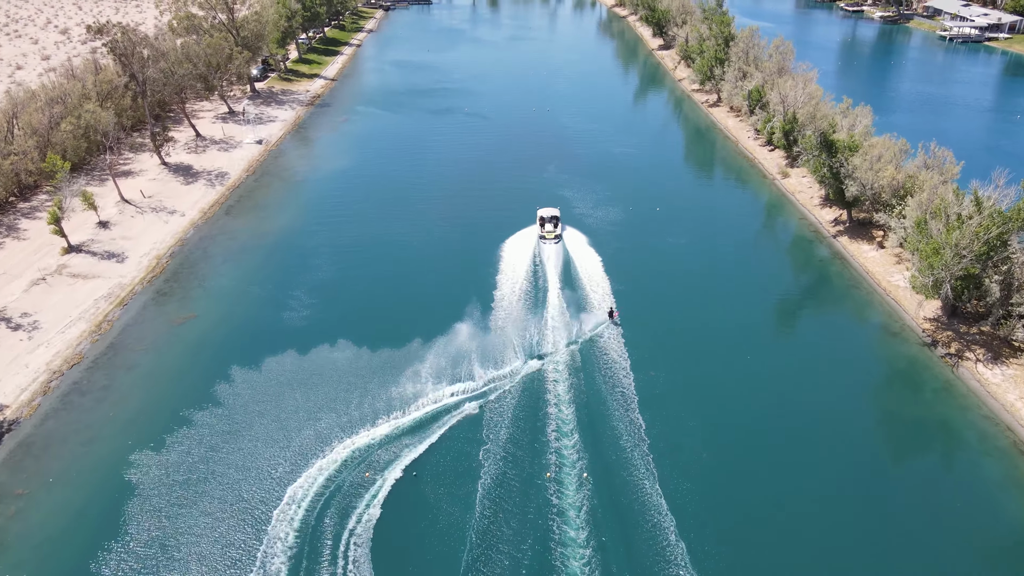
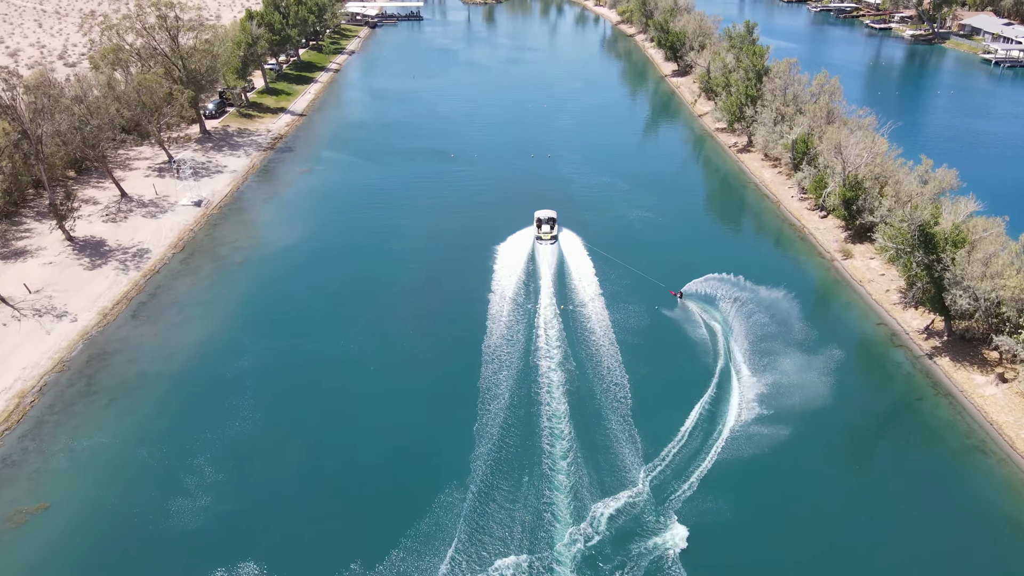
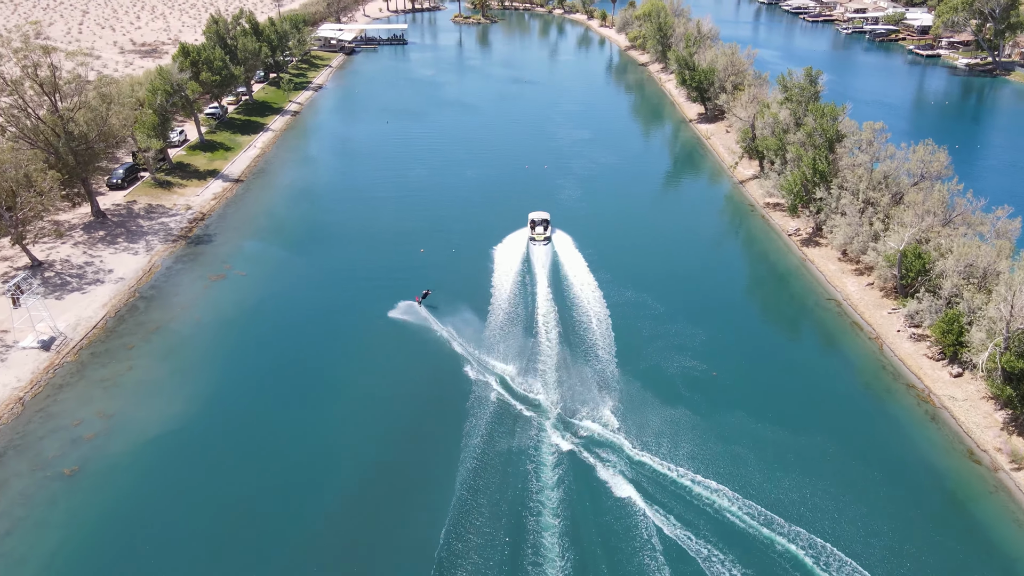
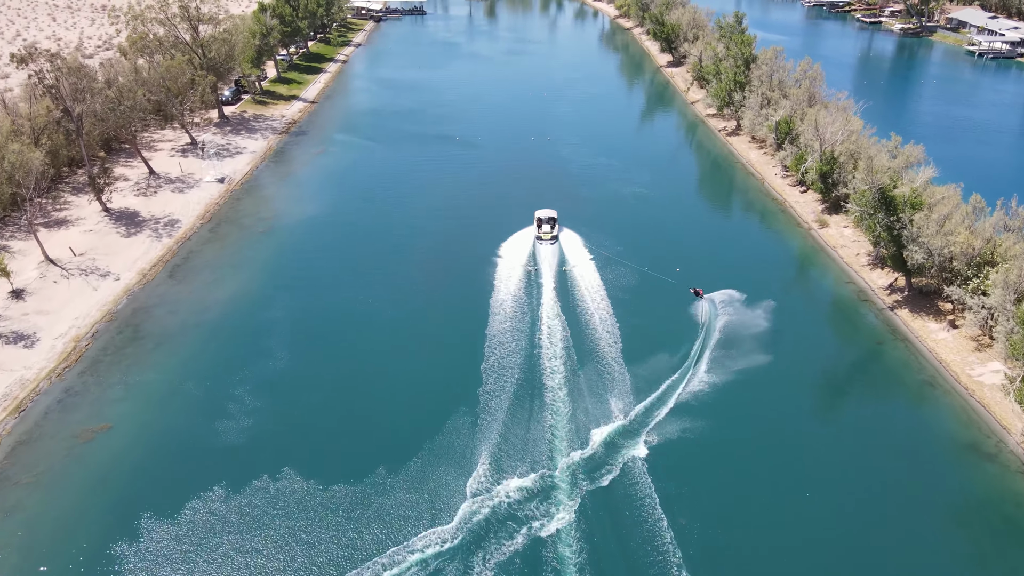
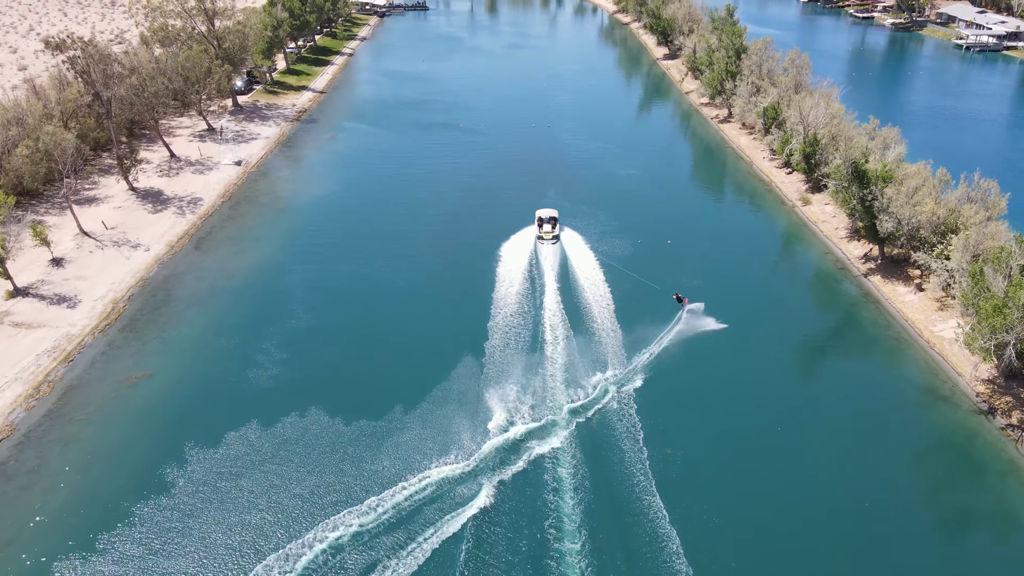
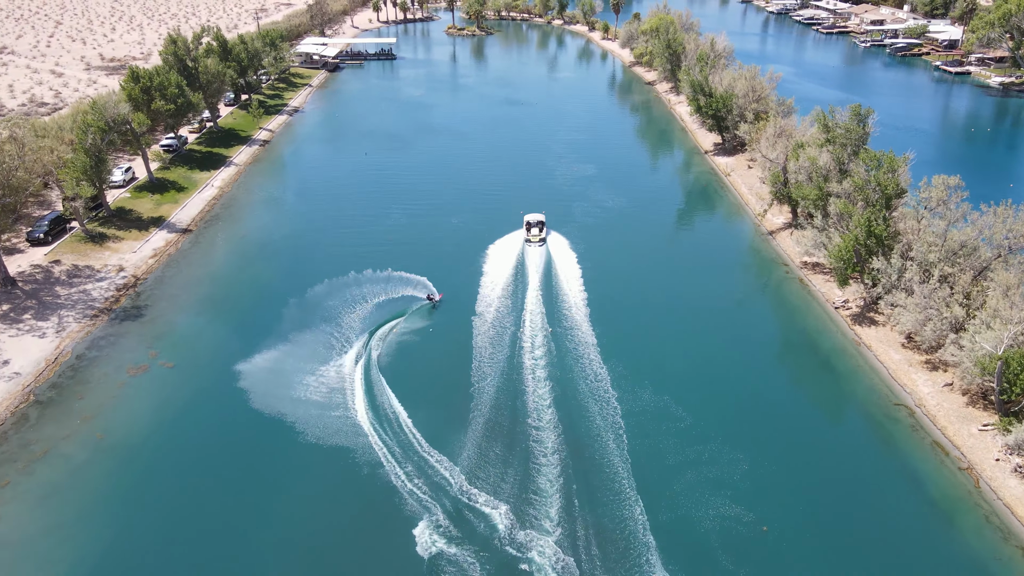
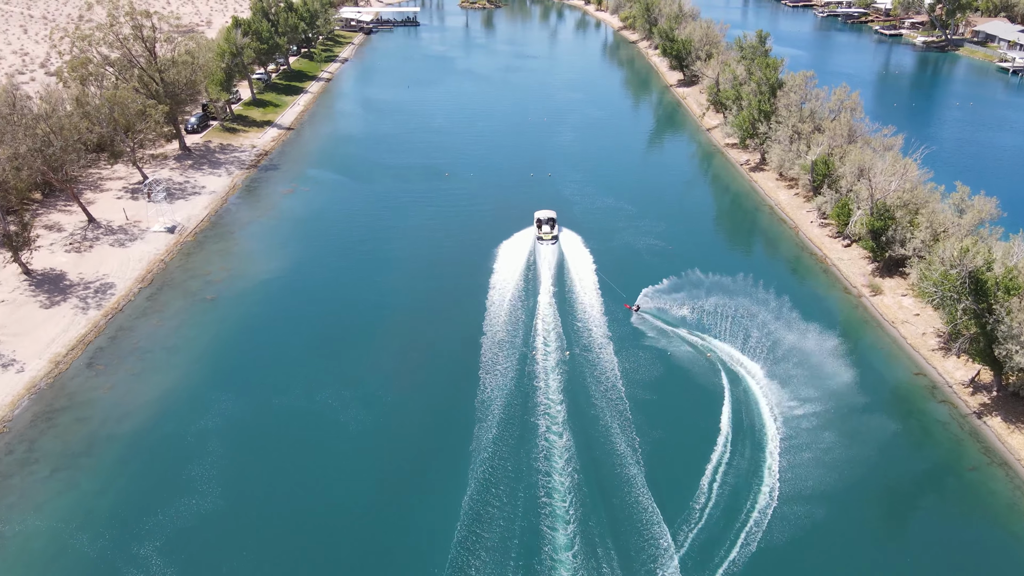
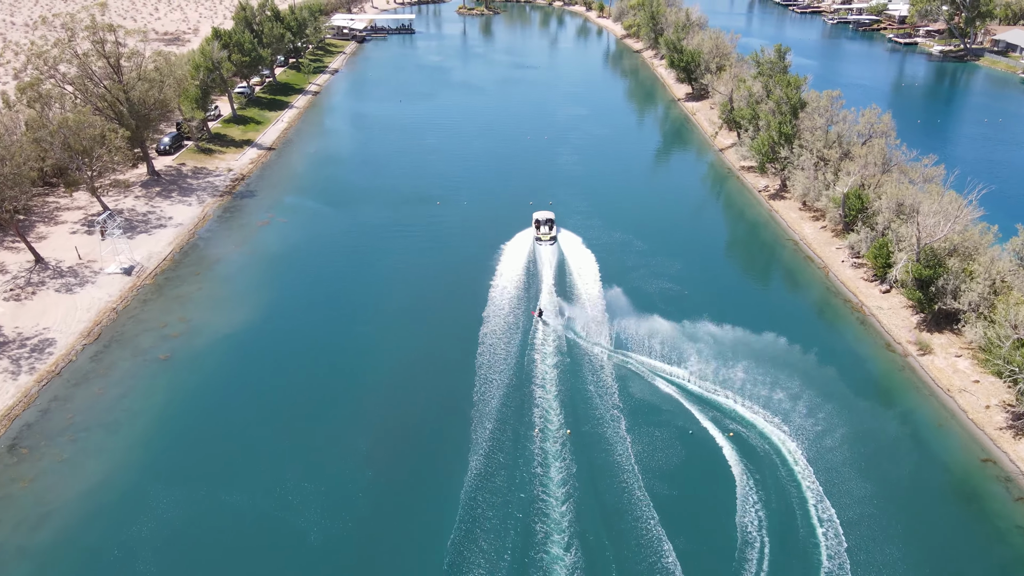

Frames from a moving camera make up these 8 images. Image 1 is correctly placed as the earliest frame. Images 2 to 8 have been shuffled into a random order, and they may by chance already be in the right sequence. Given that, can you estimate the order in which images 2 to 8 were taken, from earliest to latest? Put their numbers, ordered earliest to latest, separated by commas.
5, 4, 2, 7, 8, 3, 6
